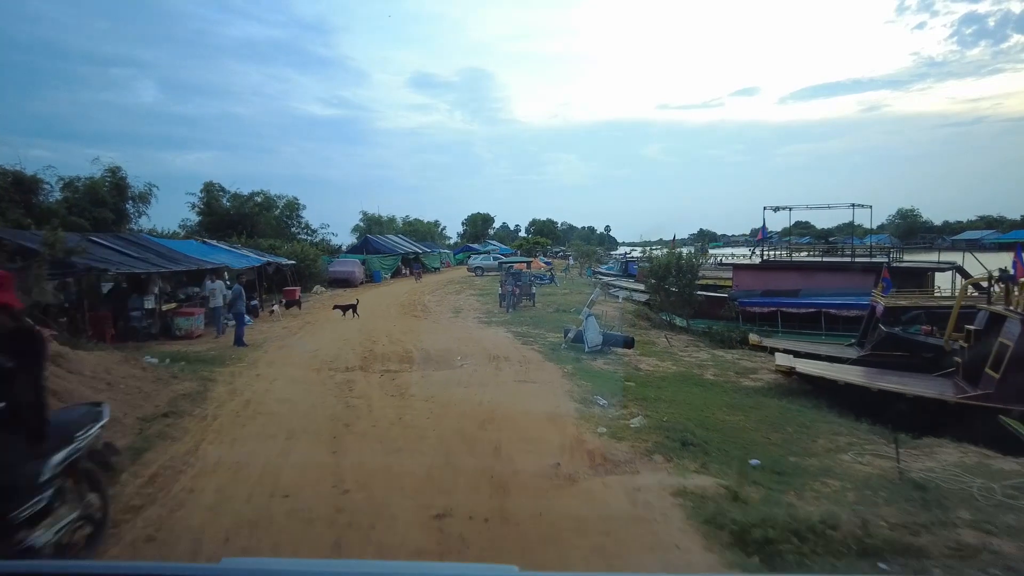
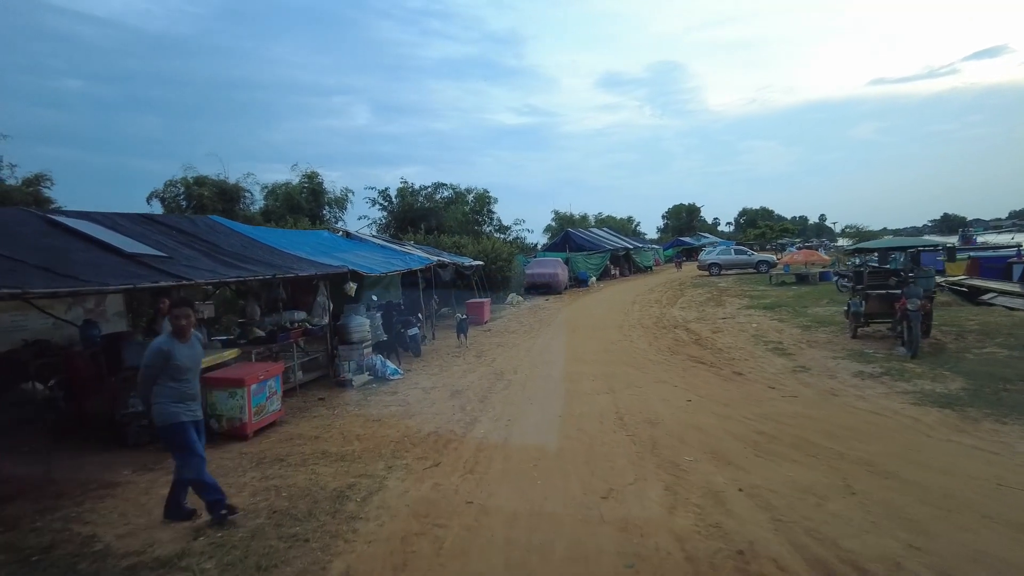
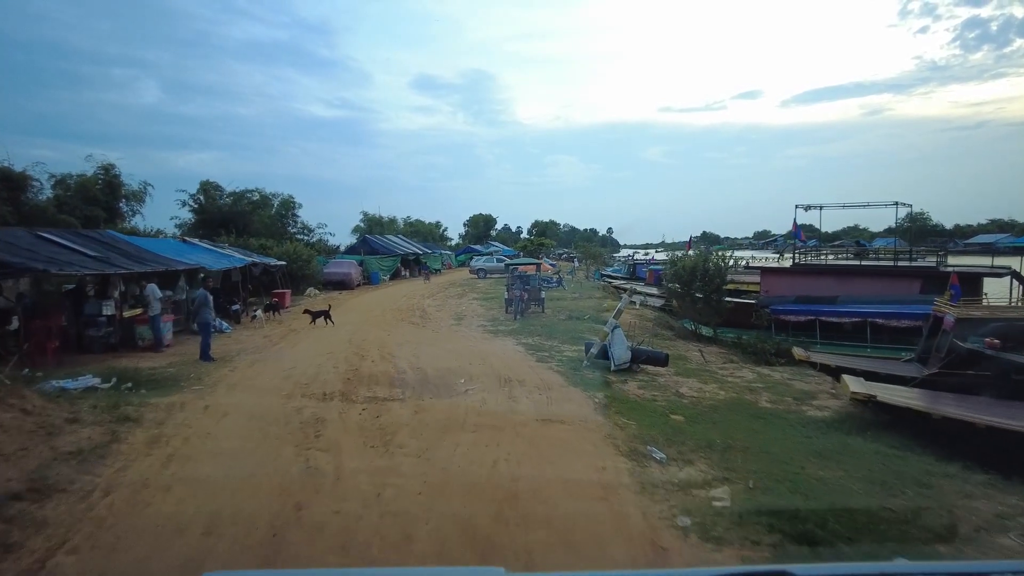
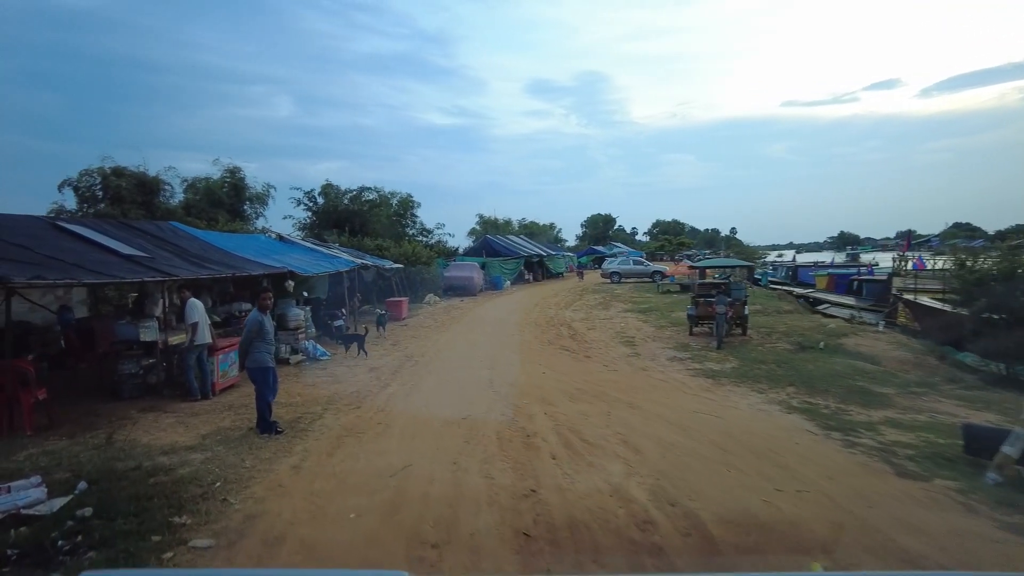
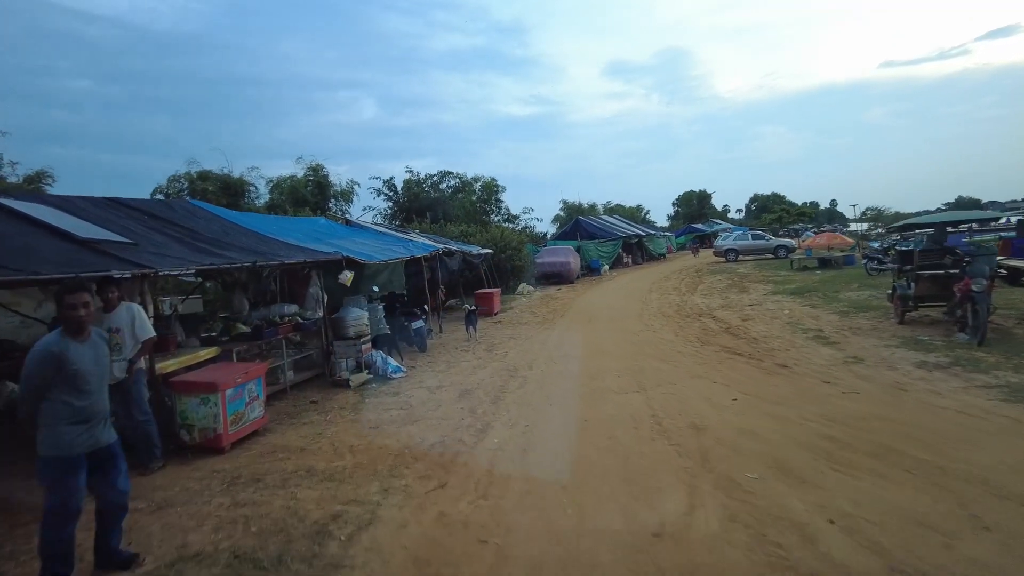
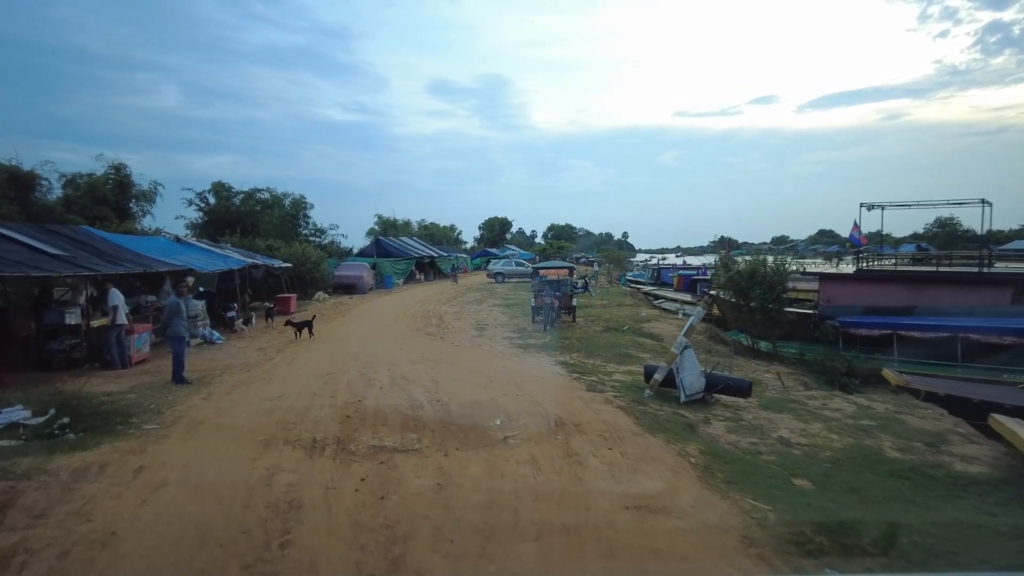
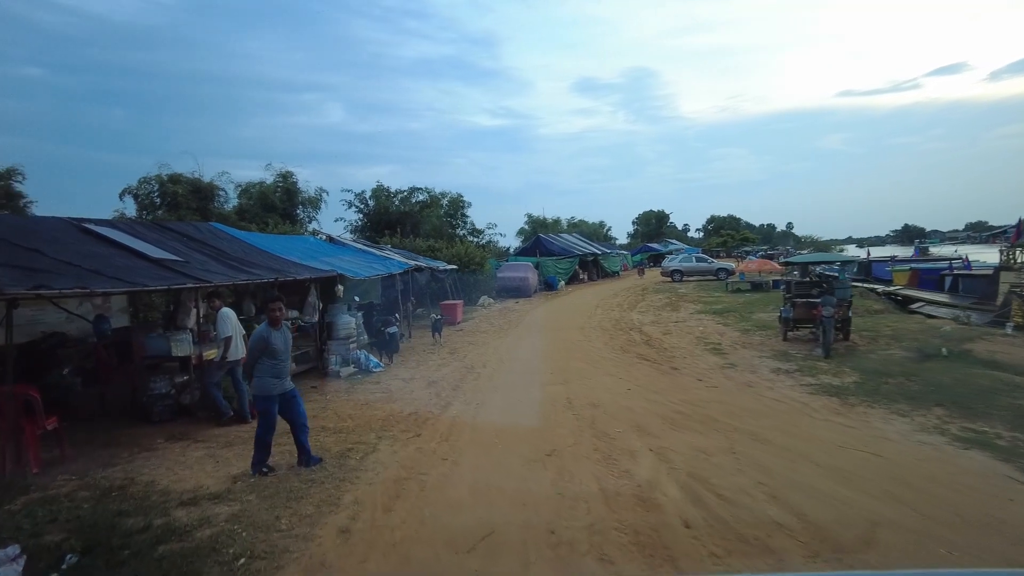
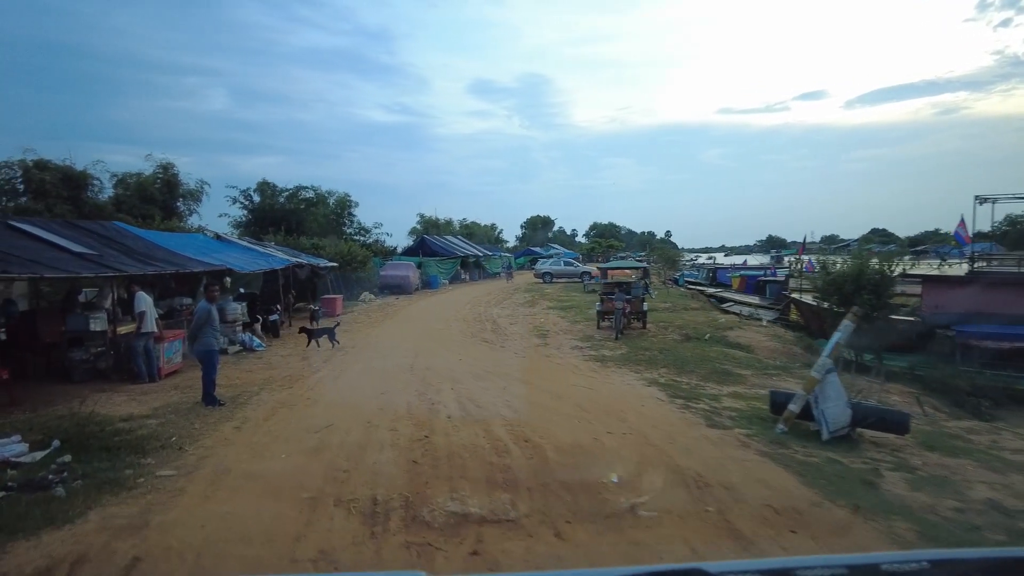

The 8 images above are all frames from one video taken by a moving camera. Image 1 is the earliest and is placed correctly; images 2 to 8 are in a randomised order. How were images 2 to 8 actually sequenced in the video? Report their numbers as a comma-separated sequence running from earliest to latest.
3, 6, 8, 4, 7, 2, 5
